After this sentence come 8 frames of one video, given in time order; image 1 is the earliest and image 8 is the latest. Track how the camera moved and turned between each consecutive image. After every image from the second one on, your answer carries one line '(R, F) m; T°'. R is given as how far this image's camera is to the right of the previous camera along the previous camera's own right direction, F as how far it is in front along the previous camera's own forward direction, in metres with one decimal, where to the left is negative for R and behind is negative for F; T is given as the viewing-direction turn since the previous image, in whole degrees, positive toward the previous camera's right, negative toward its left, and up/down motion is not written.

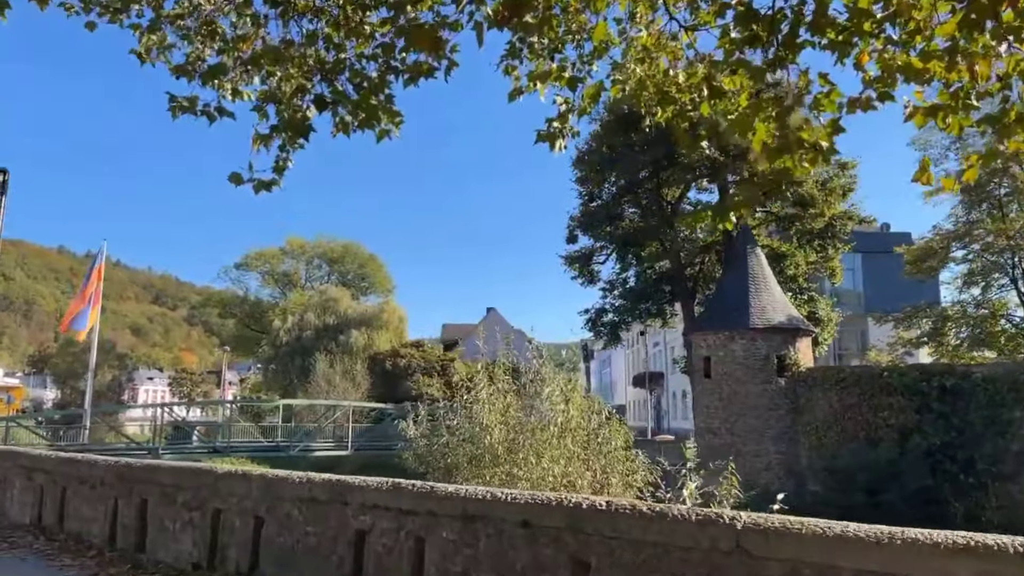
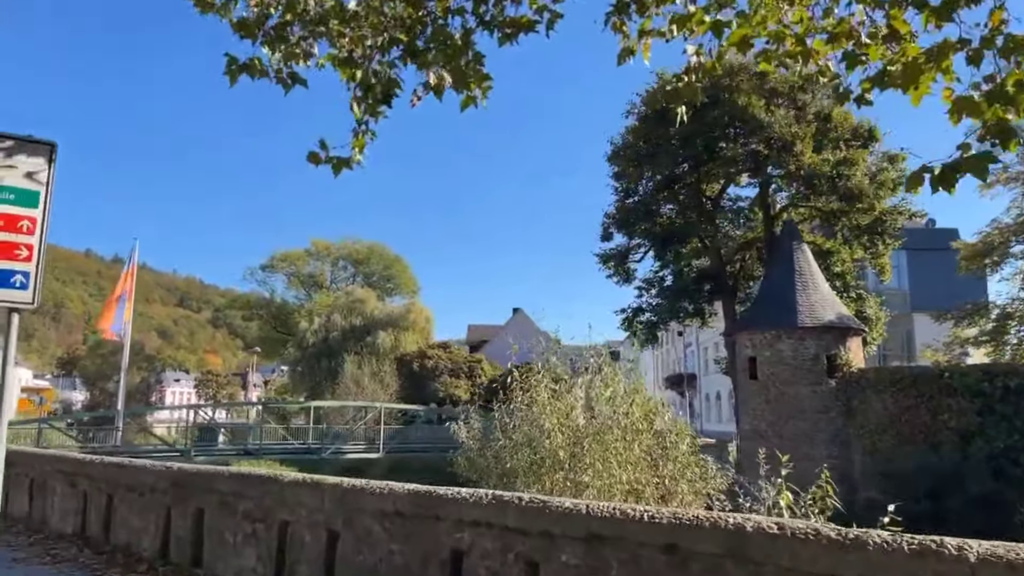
(-0.5, +0.6) m; -2°
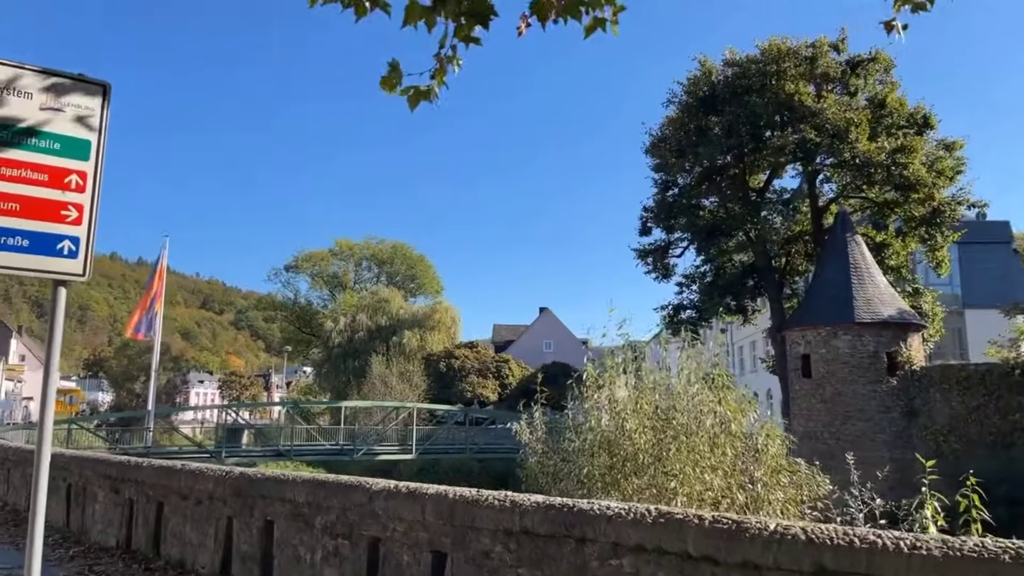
(-0.6, +0.8) m; -1°
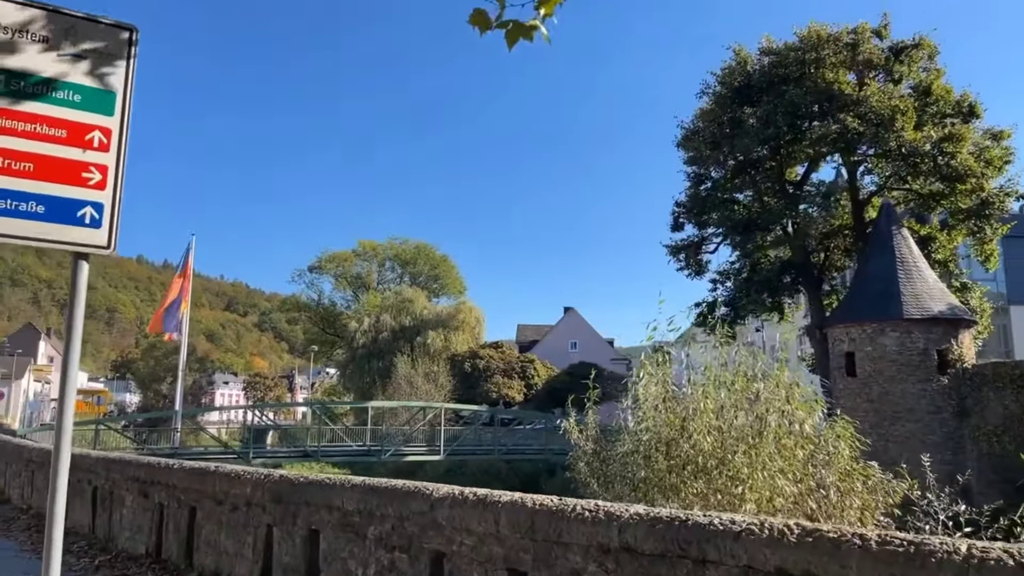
(-0.3, +0.5) m; -2°
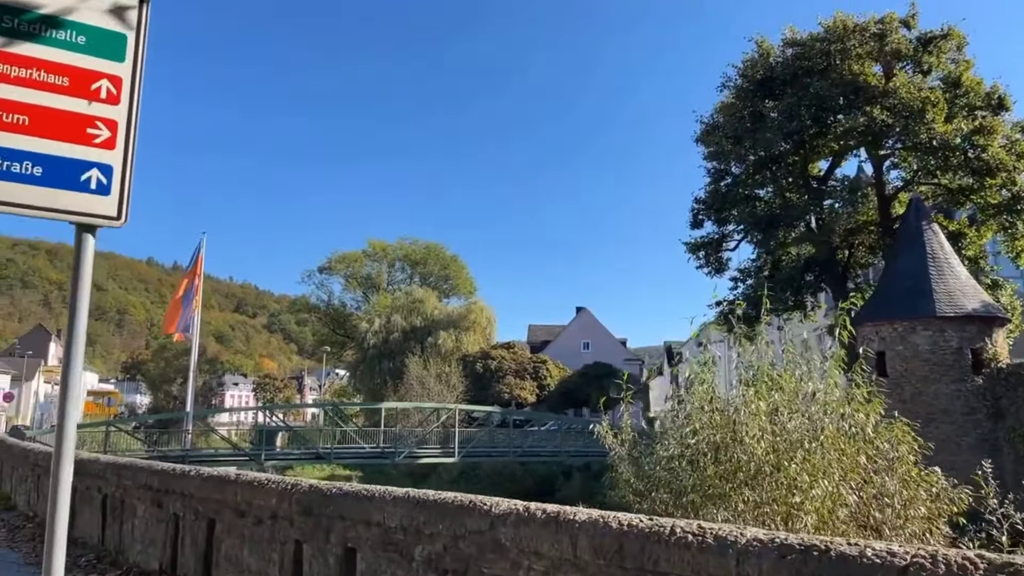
(-0.3, +0.5) m; -1°
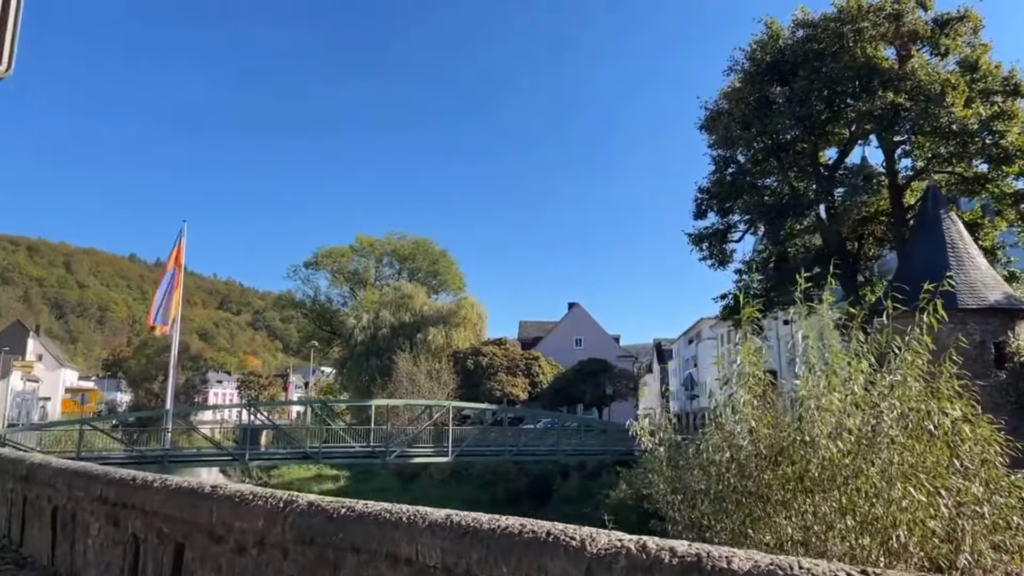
(-0.3, +1.0) m; +1°
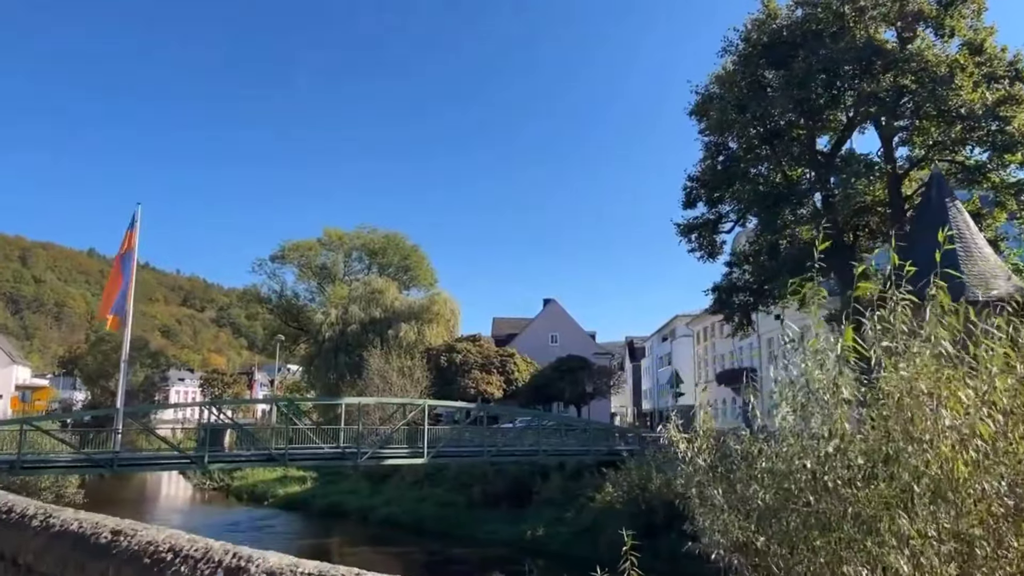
(-0.4, +1.3) m; +2°
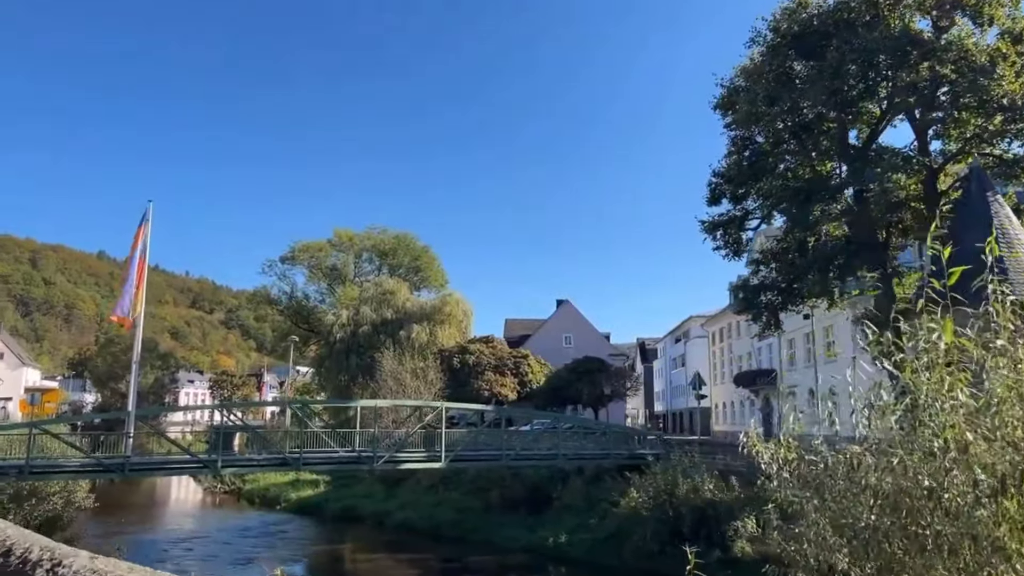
(-0.4, +0.6) m; -1°
